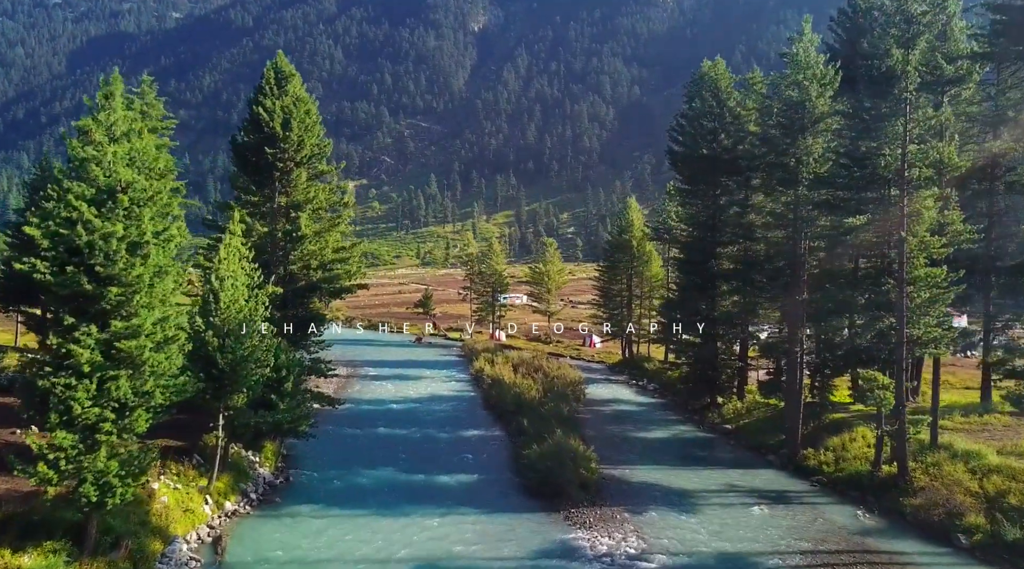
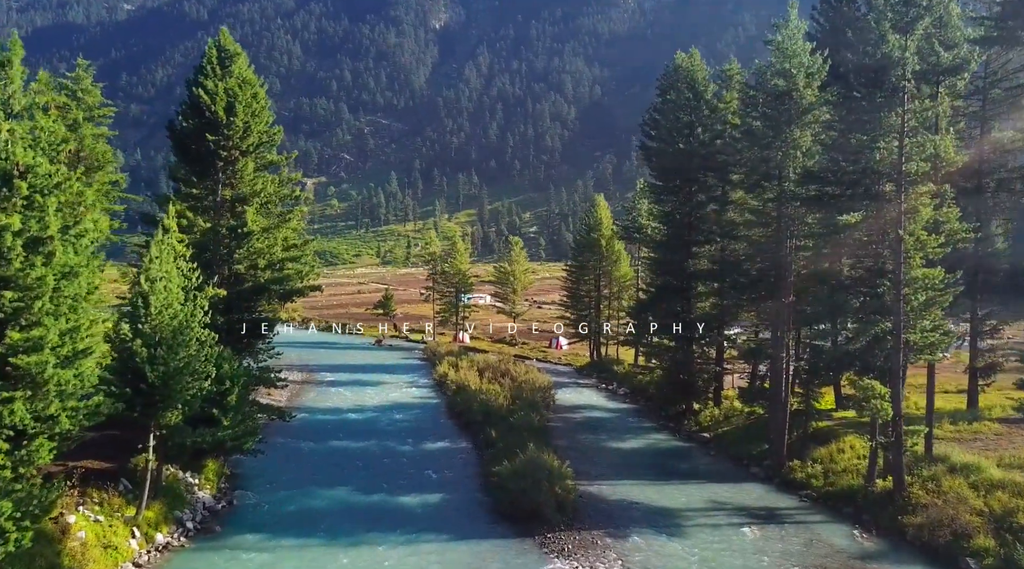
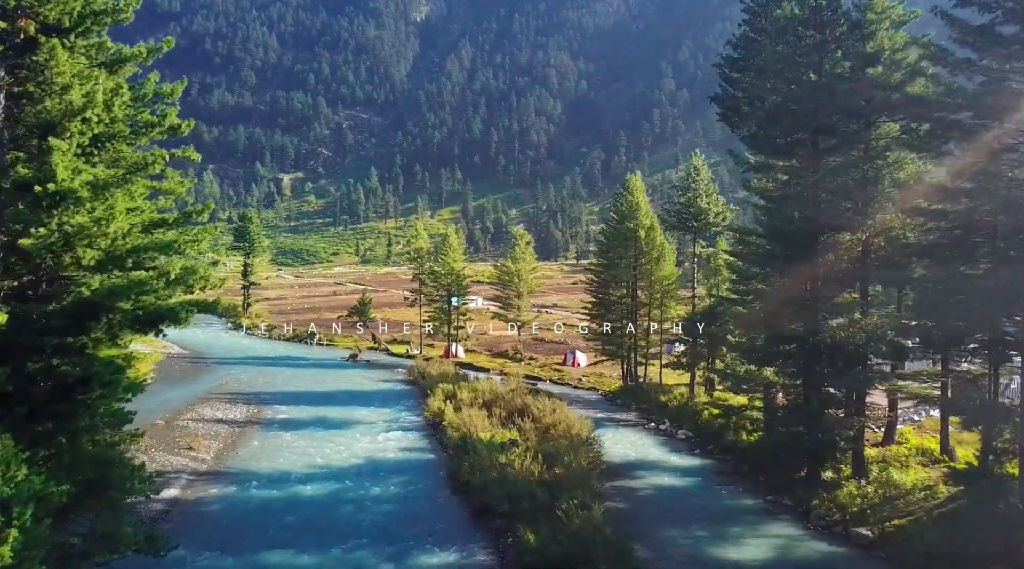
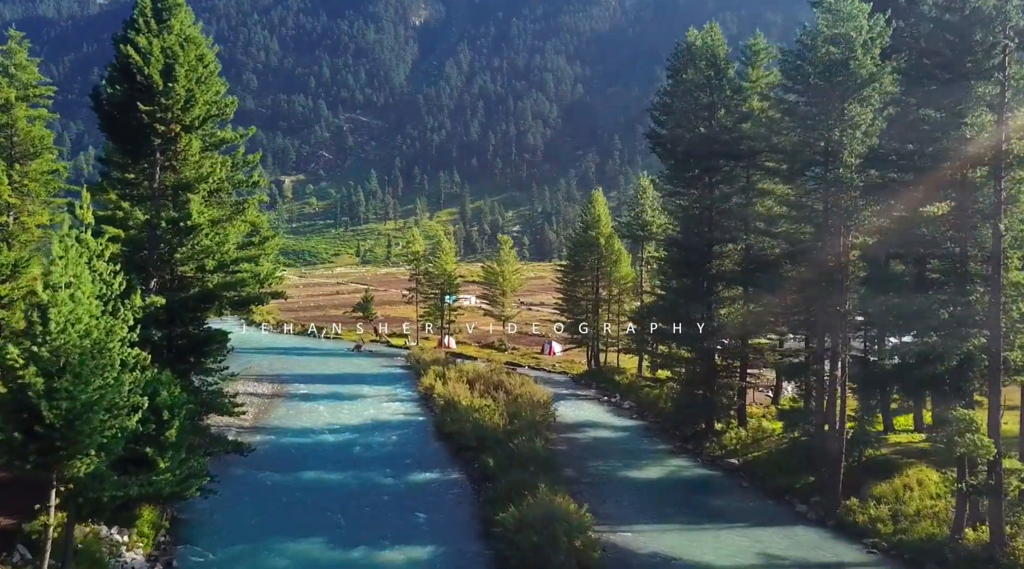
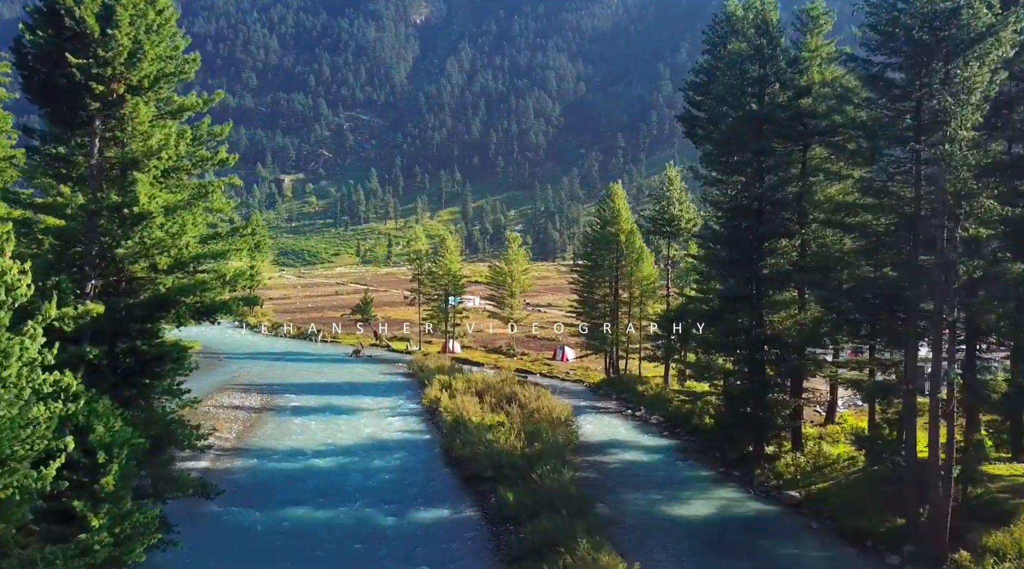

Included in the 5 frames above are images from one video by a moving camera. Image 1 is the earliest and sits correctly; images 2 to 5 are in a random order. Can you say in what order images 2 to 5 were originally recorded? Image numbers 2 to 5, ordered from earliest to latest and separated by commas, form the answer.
2, 4, 5, 3
